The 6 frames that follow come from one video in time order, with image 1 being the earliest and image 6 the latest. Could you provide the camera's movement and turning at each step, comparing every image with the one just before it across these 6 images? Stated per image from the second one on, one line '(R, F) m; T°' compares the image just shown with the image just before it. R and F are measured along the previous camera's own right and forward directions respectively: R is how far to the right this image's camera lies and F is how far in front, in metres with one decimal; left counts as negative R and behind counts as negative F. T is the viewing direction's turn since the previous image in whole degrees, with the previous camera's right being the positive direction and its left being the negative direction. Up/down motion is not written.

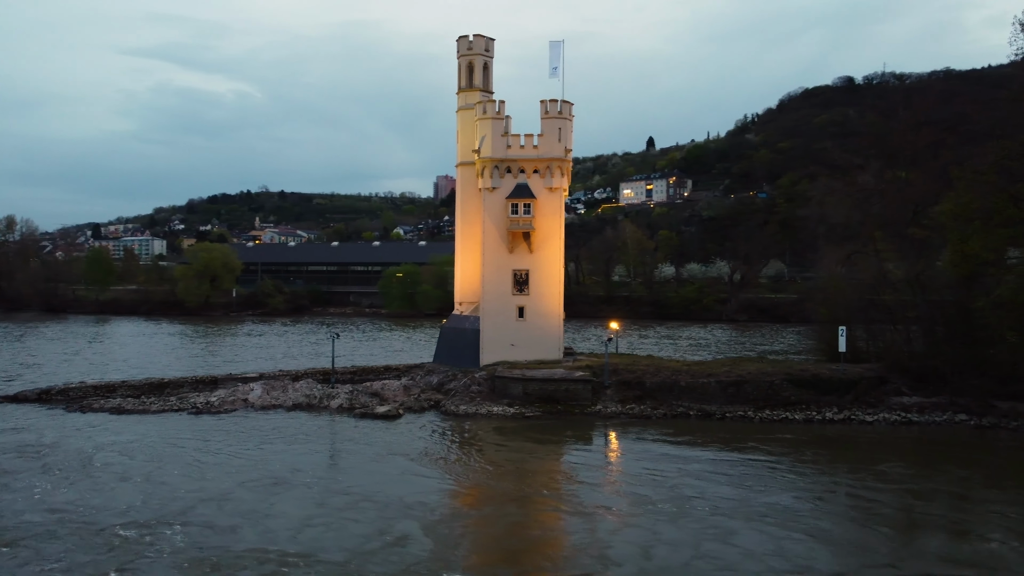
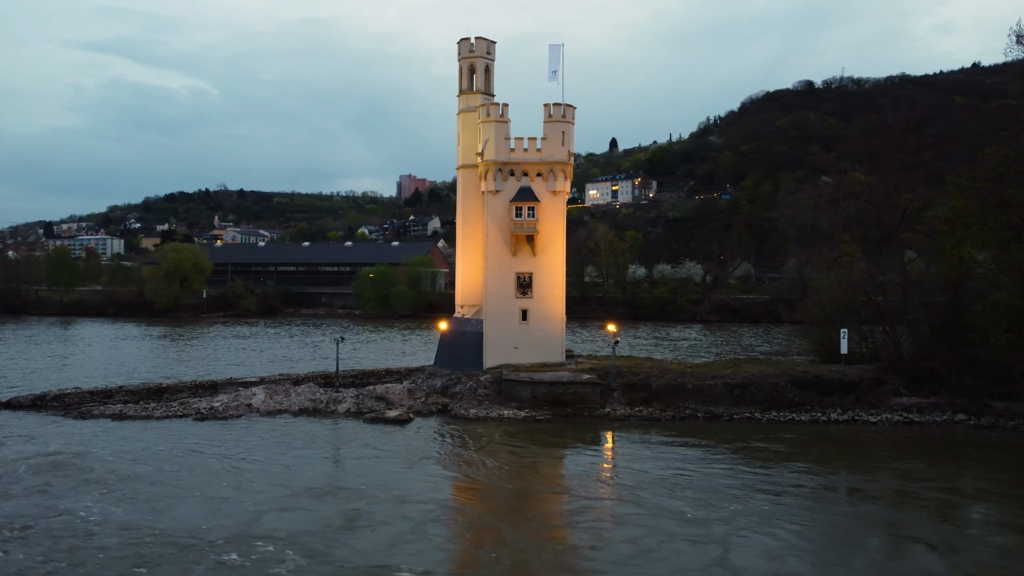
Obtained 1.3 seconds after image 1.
(-1.5, 0.0) m; +3°
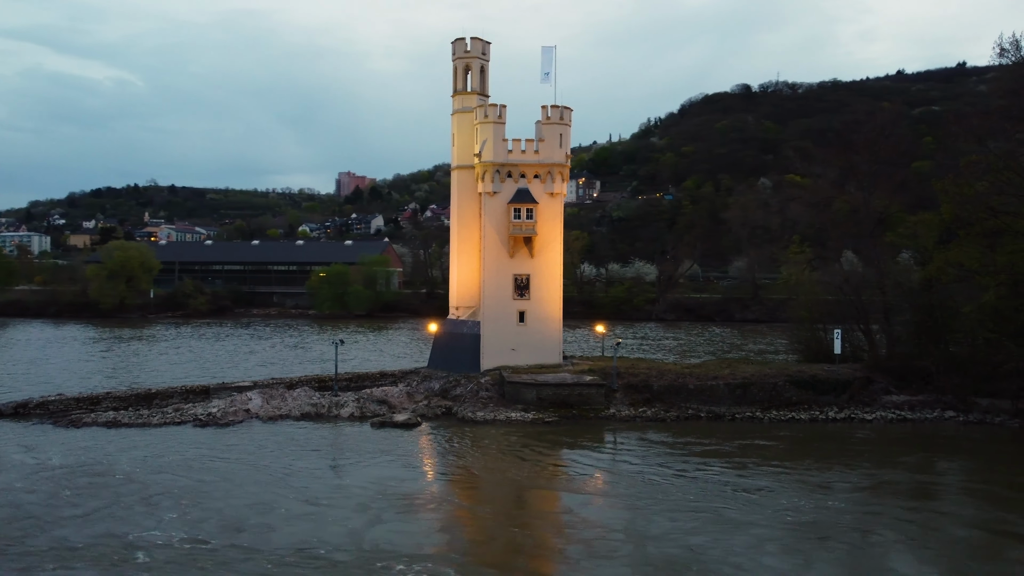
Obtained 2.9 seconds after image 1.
(-2.2, +0.1) m; +4°
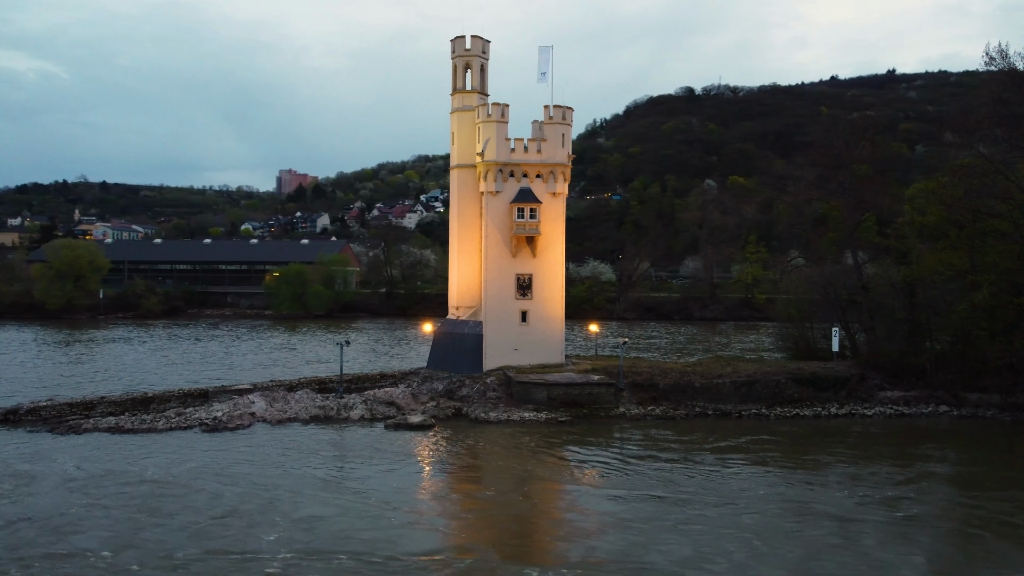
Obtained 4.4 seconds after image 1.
(-2.2, +0.2) m; +4°
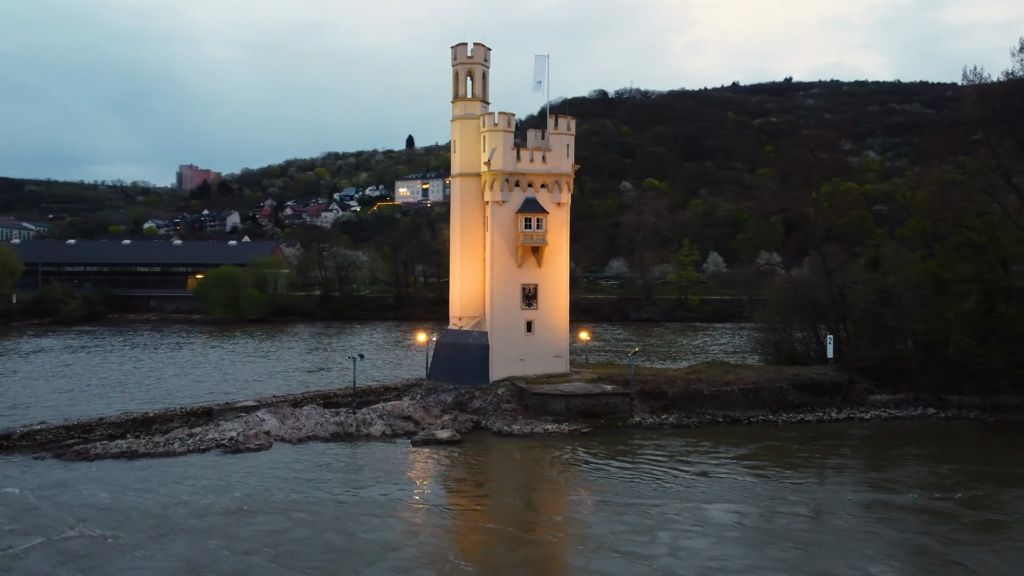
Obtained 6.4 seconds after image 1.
(-3.5, +0.3) m; +7°
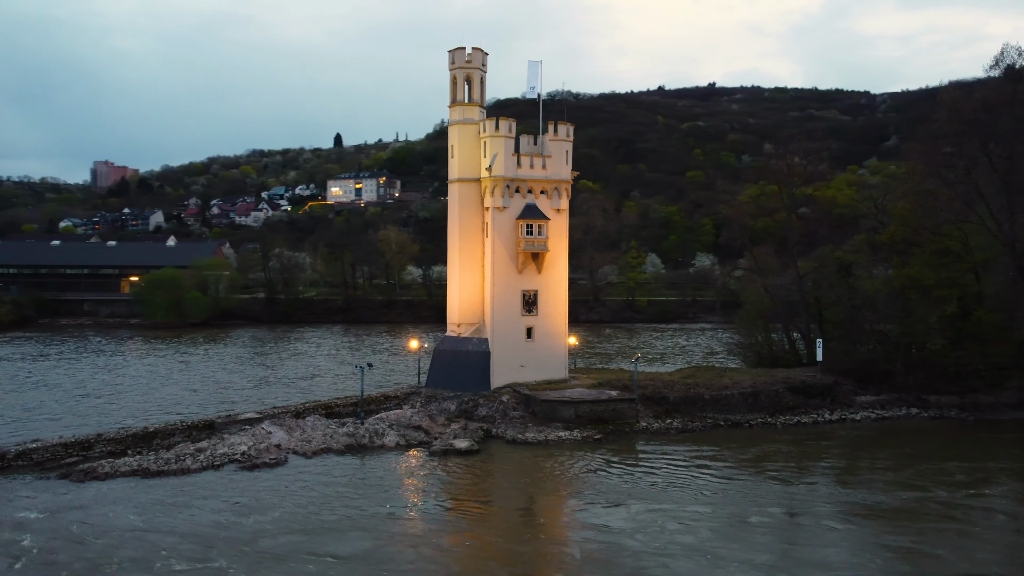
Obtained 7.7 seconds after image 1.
(-2.6, +0.2) m; +5°
